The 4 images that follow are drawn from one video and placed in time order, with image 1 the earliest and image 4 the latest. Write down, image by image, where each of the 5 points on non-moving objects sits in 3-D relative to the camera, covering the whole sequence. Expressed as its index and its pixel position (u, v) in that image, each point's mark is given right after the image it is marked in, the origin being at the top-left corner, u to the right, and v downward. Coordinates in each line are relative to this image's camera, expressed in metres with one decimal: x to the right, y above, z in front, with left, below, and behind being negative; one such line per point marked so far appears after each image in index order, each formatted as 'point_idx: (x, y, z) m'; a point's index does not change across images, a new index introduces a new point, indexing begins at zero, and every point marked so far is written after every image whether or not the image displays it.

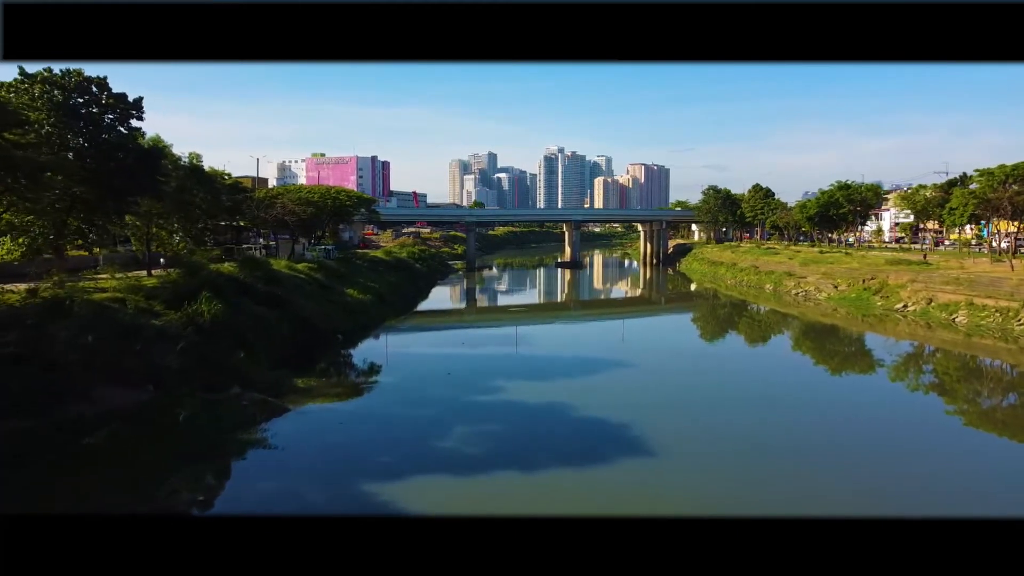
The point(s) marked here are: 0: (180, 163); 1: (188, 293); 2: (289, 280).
0: (-7.5, +2.8, +15.8) m
1: (-5.7, -0.1, +12.3) m
2: (-5.5, +0.1, +17.1) m
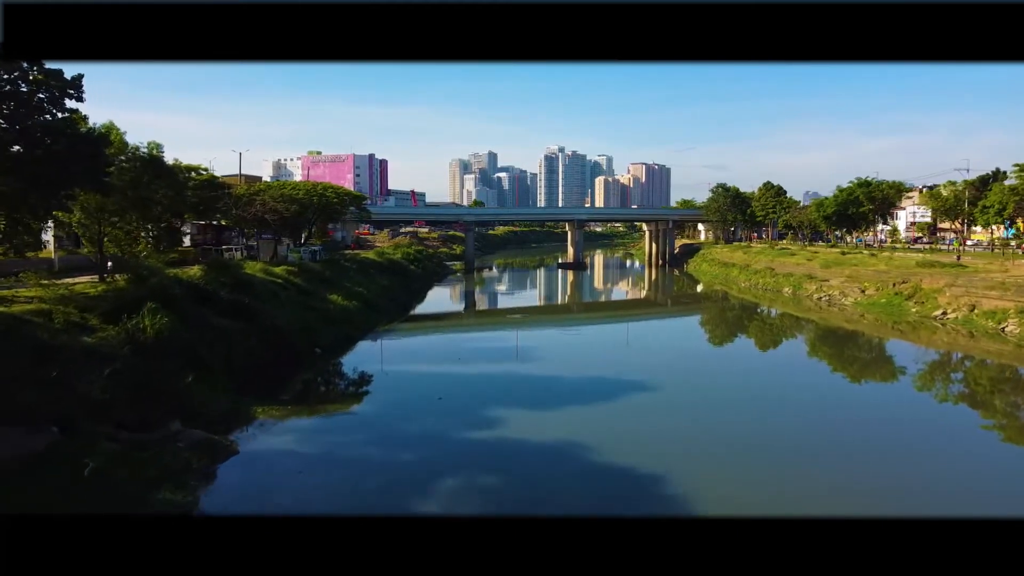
0: (-7.5, +2.7, +14.0) m
1: (-5.7, -0.2, +10.4) m
2: (-5.5, 0.0, +15.3) m
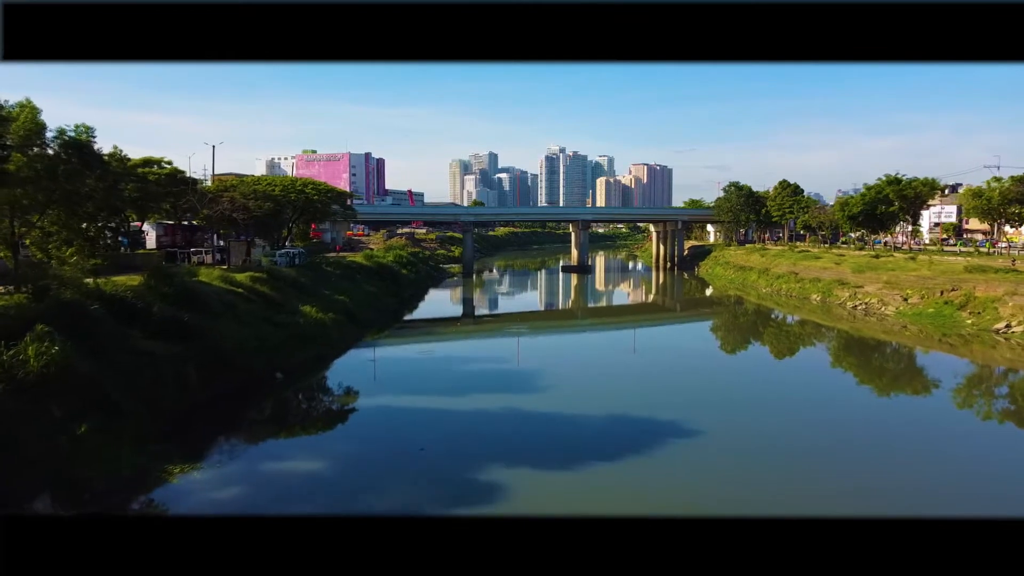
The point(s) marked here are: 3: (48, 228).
0: (-7.5, +2.5, +11.6) m
1: (-5.7, -0.5, +8.1) m
2: (-5.5, -0.2, +12.9) m
3: (-7.8, +1.0, +11.8) m
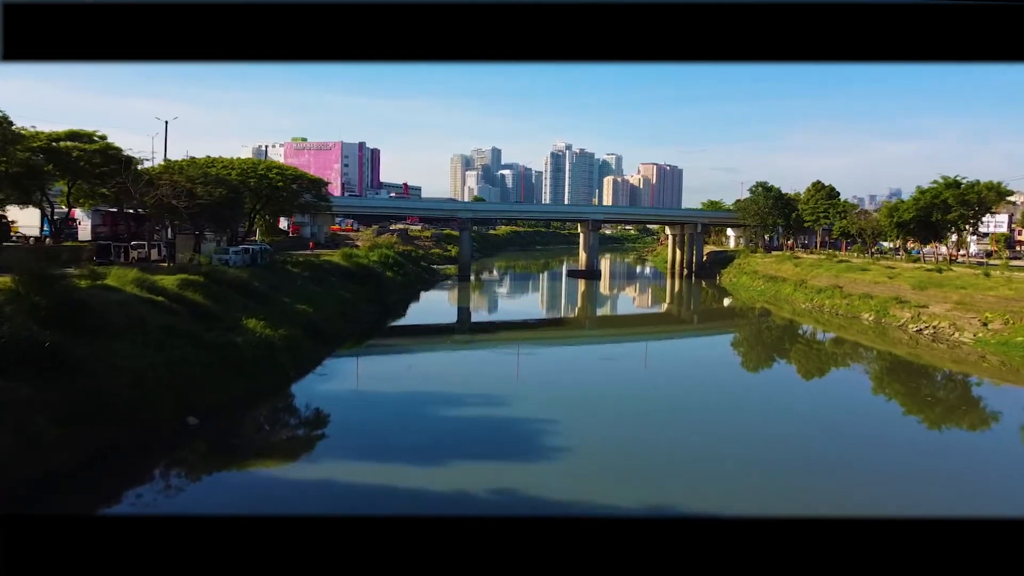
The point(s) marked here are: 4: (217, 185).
0: (-7.4, +2.4, +8.2) m
1: (-5.7, -0.6, +4.7) m
2: (-5.5, -0.4, +9.6) m
3: (-7.8, +1.0, +8.5) m
4: (-7.1, +2.4, +16.9) m
